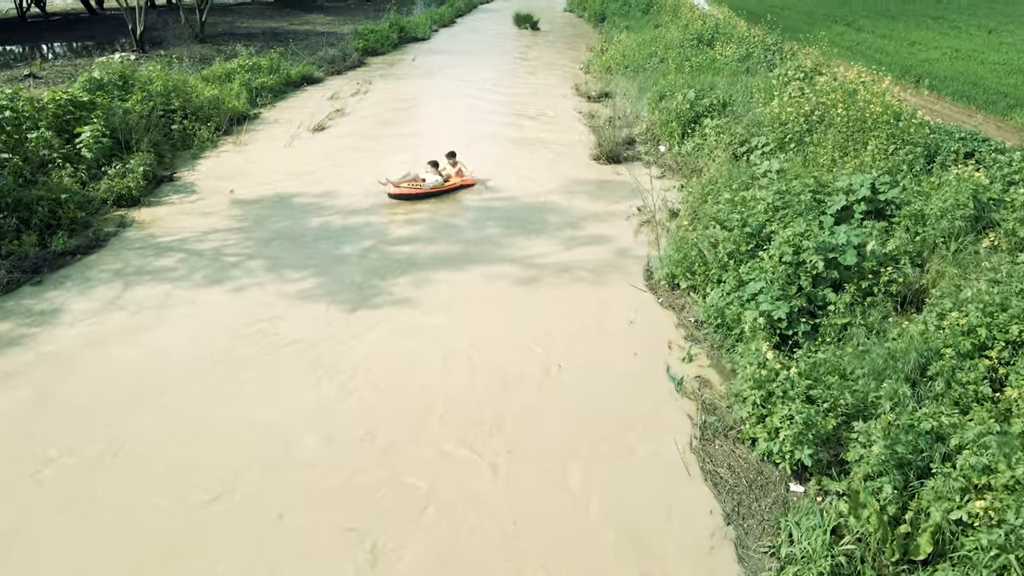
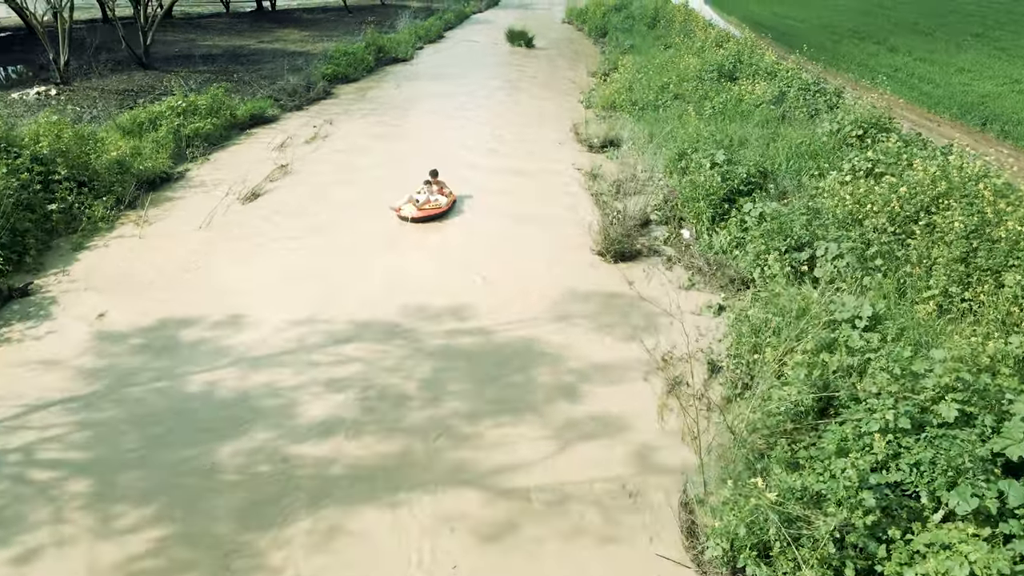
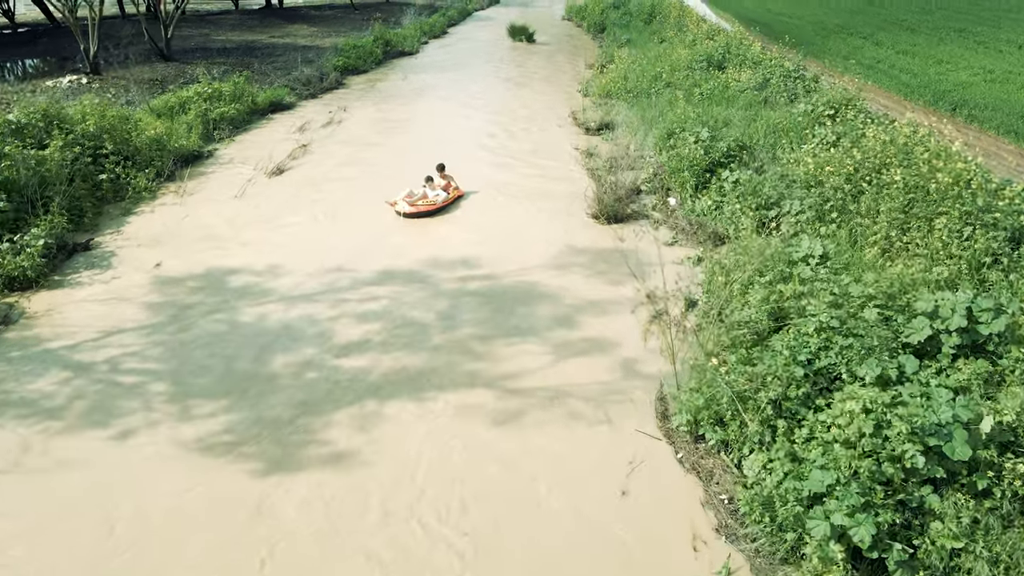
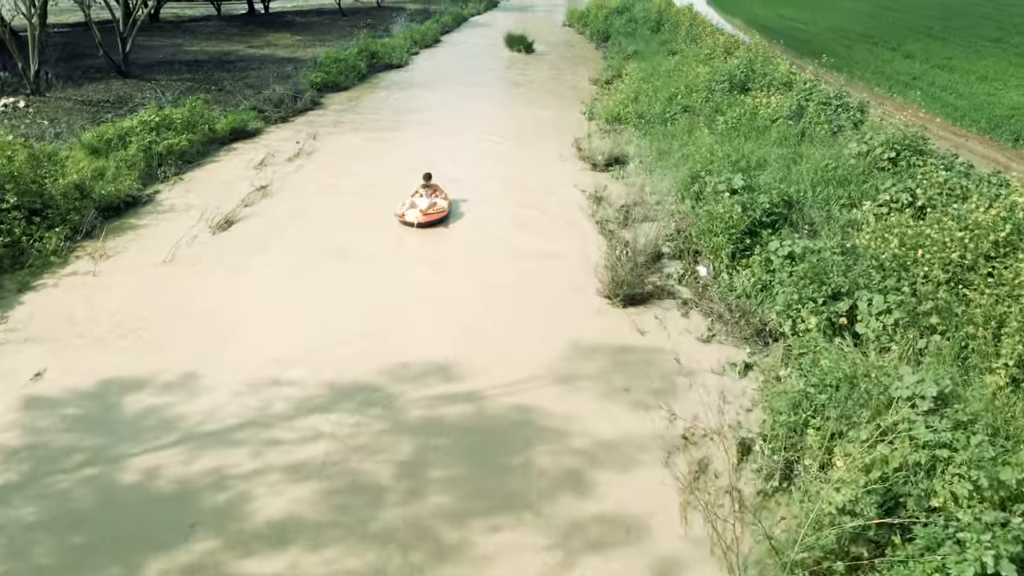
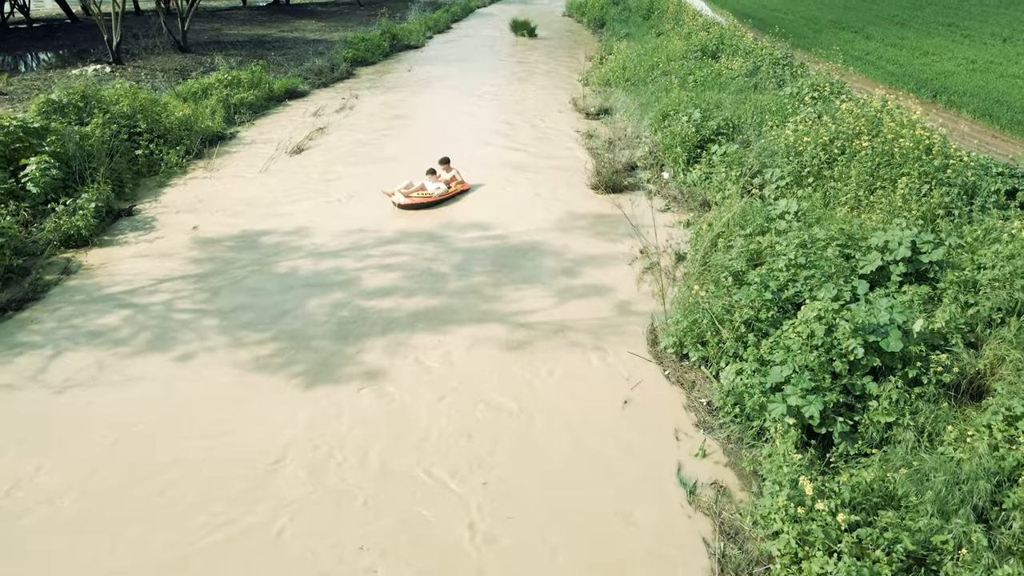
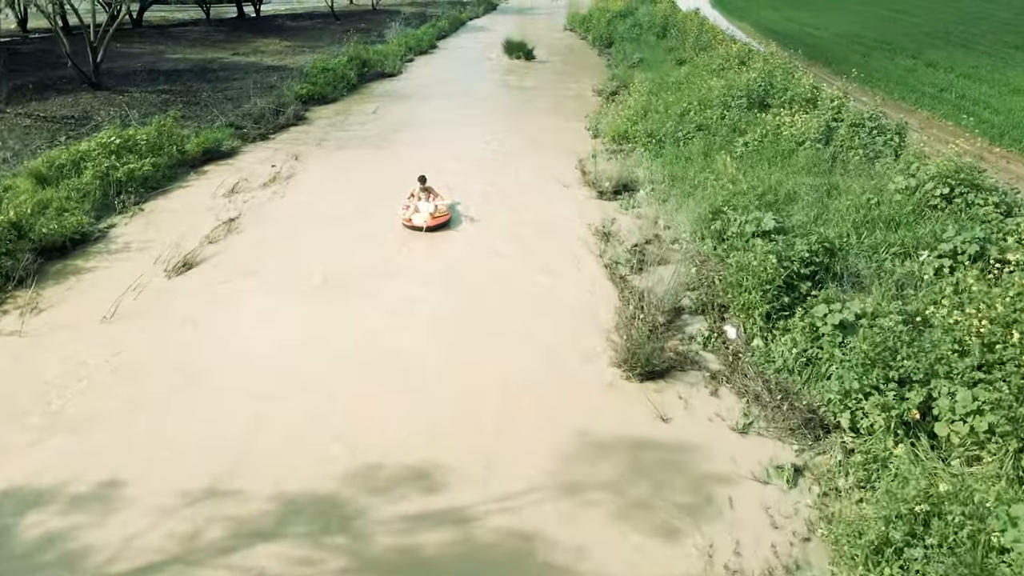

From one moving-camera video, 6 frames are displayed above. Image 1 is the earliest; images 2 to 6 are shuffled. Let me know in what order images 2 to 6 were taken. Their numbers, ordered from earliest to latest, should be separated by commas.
5, 3, 2, 4, 6
